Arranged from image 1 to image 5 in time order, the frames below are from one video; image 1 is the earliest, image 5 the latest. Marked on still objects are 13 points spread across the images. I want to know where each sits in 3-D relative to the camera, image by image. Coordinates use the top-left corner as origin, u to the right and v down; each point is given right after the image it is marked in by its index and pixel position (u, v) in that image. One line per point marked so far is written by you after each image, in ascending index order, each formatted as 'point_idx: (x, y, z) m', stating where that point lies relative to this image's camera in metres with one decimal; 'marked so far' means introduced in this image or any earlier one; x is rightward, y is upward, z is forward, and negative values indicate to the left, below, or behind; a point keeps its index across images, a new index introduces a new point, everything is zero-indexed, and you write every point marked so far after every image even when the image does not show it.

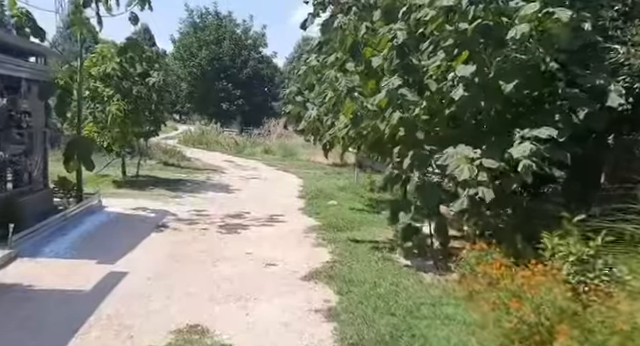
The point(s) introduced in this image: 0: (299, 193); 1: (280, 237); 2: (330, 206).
0: (-0.6, -0.6, +16.9) m
1: (-0.7, -1.1, +9.9) m
2: (+0.2, -0.8, +13.4) m
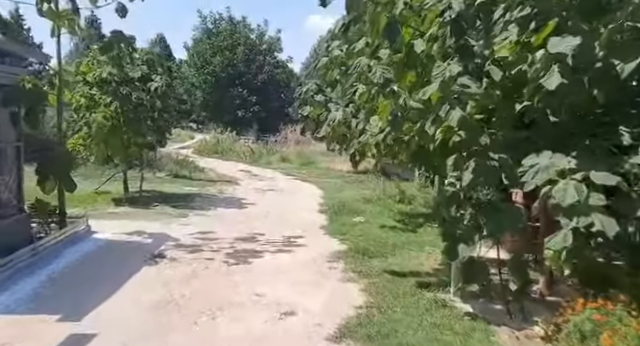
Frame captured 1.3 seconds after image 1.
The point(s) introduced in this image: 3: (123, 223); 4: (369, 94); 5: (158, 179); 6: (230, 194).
0: (0.0, -0.9, +15.1) m
1: (-0.3, -1.4, +8.1) m
2: (+0.7, -1.0, +11.5) m
3: (-3.9, -1.0, +11.3) m
4: (+0.5, +0.9, +6.7) m
5: (-5.7, -0.2, +19.8) m
6: (-2.7, -0.6, +17.2) m
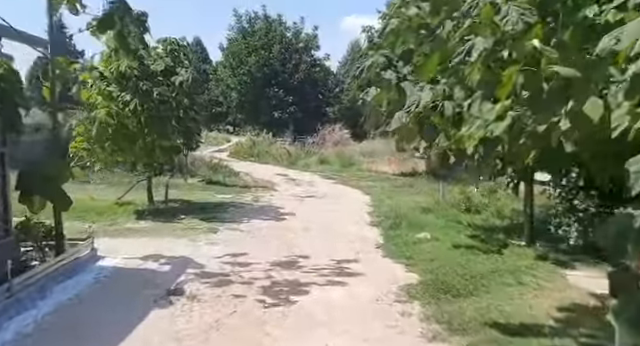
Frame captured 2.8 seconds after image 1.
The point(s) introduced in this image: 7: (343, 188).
0: (+1.2, -1.0, +12.9) m
1: (+0.4, -1.5, +5.9) m
2: (+1.7, -1.1, +9.3) m
3: (-3.0, -1.2, +9.4) m
4: (+1.1, +0.8, +4.5) m
5: (-4.2, -0.4, +18.0) m
6: (-1.4, -0.8, +15.2) m
7: (+0.8, -0.5, +19.6) m
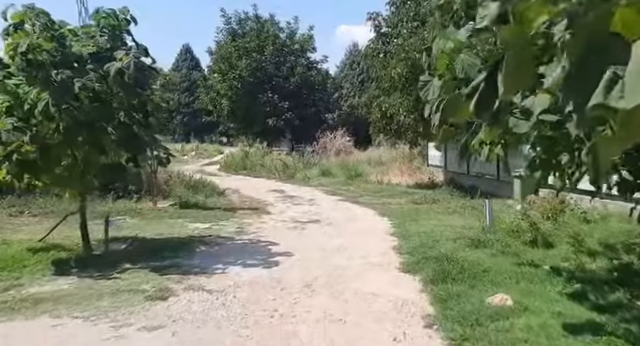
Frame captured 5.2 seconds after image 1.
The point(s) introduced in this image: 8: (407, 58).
0: (+1.3, -1.3, +9.1) m
1: (+0.6, -1.7, +2.2) m
2: (+1.8, -1.4, +5.5) m
3: (-2.9, -1.6, +5.6) m
4: (+1.2, +0.6, +0.8) m
5: (-4.1, -1.0, +14.2) m
6: (-1.3, -1.2, +11.4) m
7: (+0.9, -1.0, +15.8) m
8: (+2.8, +3.7, +18.3) m
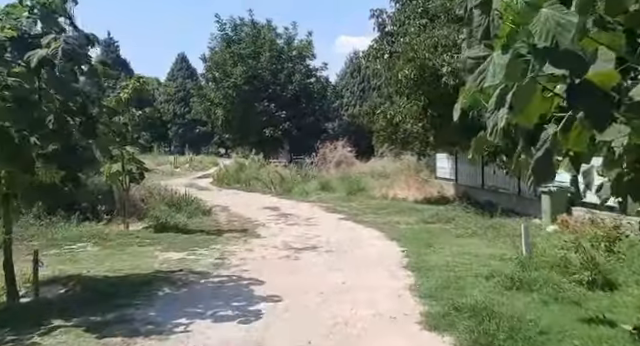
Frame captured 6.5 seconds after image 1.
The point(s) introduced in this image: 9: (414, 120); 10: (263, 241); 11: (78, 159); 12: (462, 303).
0: (+1.2, -1.6, +7.0) m
1: (+0.5, -1.9, 0.0) m
2: (+1.7, -1.6, +3.4) m
3: (-2.9, -1.8, +3.5) m
4: (+1.1, +0.5, -1.3) m
5: (-4.2, -1.4, +12.1) m
6: (-1.4, -1.6, +9.3) m
7: (+0.8, -1.3, +13.7) m
8: (+2.7, +3.3, +16.3) m
9: (+2.8, +1.6, +17.0) m
10: (-1.2, -1.5, +12.2) m
11: (-3.2, +0.2, +7.8) m
12: (+1.6, -1.5, +6.6) m
